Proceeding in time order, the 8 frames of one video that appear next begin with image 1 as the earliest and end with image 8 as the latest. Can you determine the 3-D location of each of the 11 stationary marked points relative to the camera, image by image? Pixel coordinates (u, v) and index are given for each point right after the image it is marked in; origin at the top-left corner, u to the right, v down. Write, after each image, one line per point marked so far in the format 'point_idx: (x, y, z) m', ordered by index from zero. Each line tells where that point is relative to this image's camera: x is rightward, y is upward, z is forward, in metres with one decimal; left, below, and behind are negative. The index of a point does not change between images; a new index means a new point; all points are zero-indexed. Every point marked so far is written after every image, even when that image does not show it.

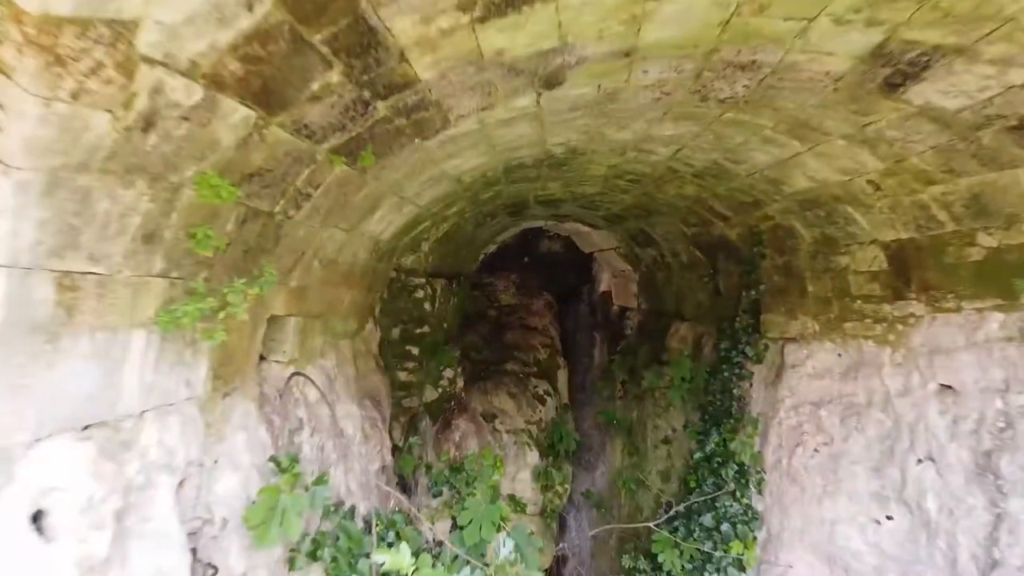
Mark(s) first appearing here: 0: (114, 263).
0: (-0.9, +0.1, +1.4) m
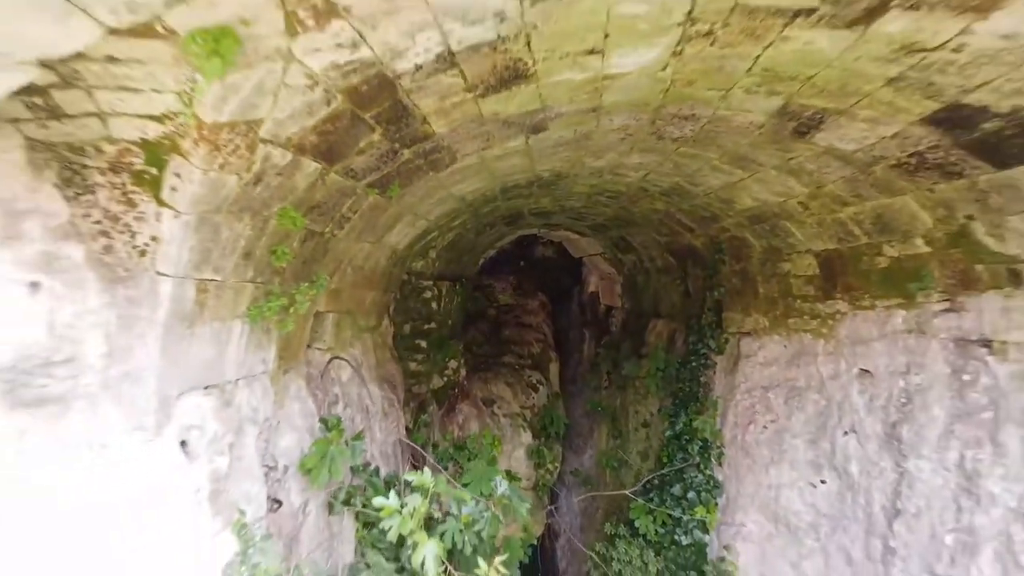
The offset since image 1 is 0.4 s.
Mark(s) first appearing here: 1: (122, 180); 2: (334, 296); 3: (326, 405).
0: (-0.9, +0.1, +2.0) m
1: (-1.0, +0.3, +1.6) m
2: (-0.8, -0.1, +3.0) m
3: (-0.9, -0.5, +2.9) m
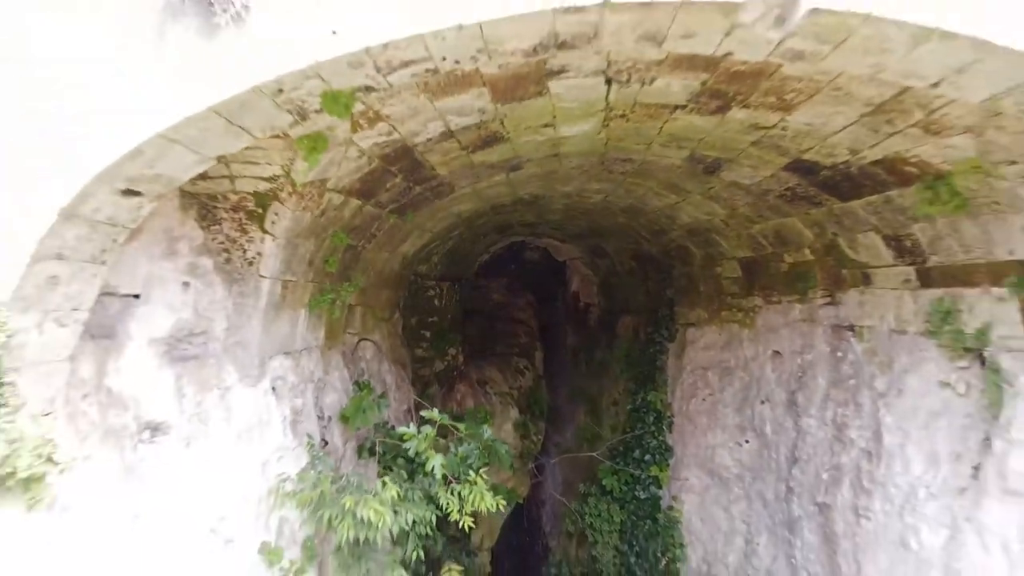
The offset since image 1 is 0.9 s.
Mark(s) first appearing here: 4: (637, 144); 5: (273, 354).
0: (-1.0, +0.1, +2.9) m
1: (-1.1, +0.3, +2.6) m
2: (-0.9, 0.0, +3.9) m
3: (-1.0, -0.5, +3.9) m
4: (+0.7, +0.7, +3.3) m
5: (-1.1, -0.3, +2.9) m
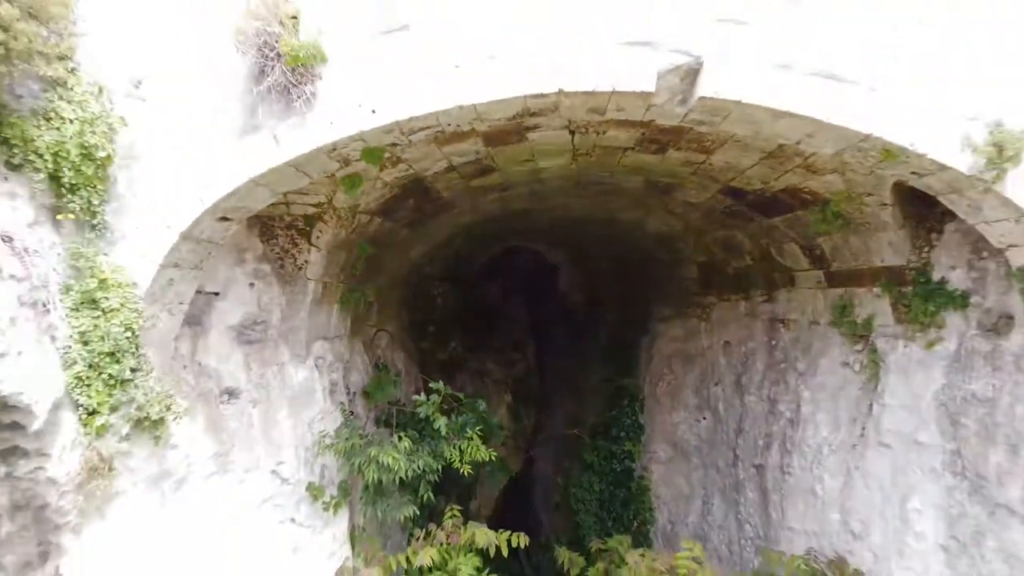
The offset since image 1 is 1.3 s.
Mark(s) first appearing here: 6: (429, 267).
0: (-1.1, +0.1, +3.7) m
1: (-1.2, +0.3, +3.4) m
2: (-1.0, 0.0, +4.7) m
3: (-1.0, -0.5, +4.7) m
4: (+0.6, +0.7, +4.1) m
5: (-1.2, -0.3, +3.7) m
6: (-0.8, +0.2, +5.9) m
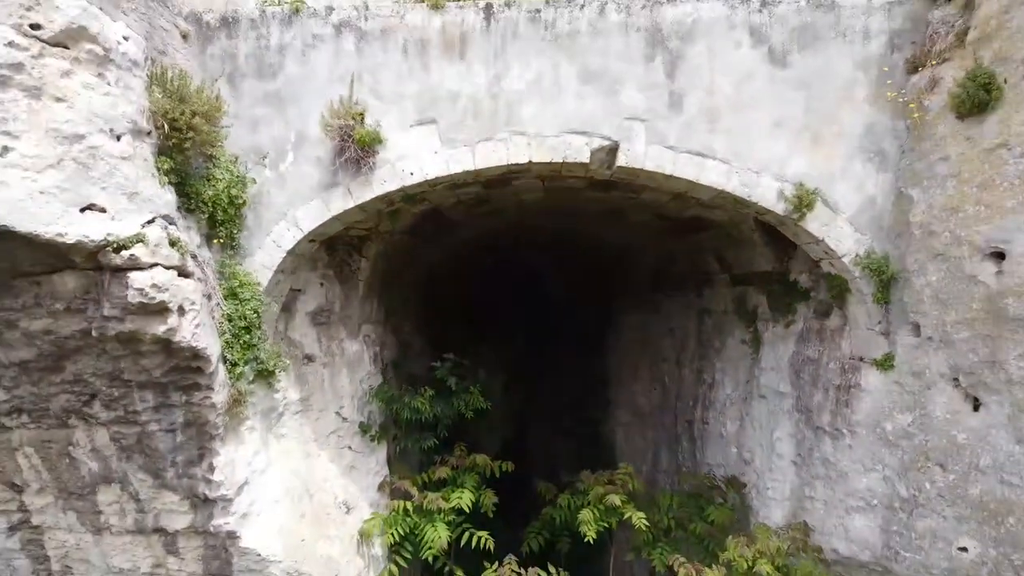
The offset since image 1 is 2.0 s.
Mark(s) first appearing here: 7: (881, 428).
0: (-1.2, +0.1, +5.2) m
1: (-1.3, +0.3, +4.9) m
2: (-1.1, 0.0, +6.2) m
3: (-1.1, -0.5, +6.2) m
4: (+0.5, +0.8, +5.6) m
5: (-1.3, -0.3, +5.2) m
6: (-0.9, +0.2, +7.4) m
7: (+2.3, -0.8, +3.8) m
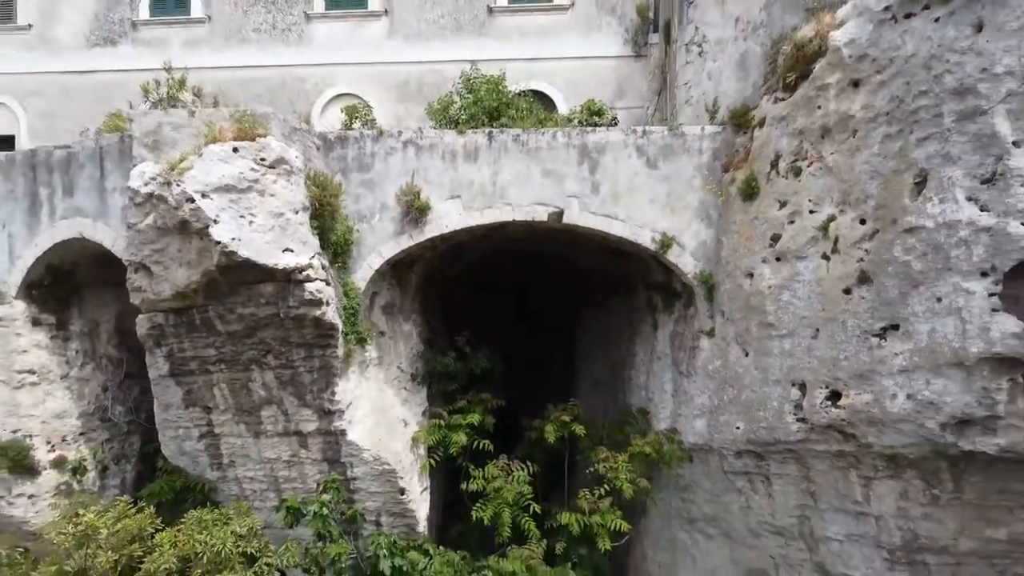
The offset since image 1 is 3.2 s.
0: (-1.3, 0.0, +8.3) m
1: (-1.4, +0.3, +8.0) m
2: (-1.2, -0.1, +9.3) m
3: (-1.2, -0.6, +9.3) m
4: (+0.4, +0.7, +8.7) m
5: (-1.3, -0.3, +8.3) m
6: (-1.0, +0.2, +10.5) m
7: (+2.2, -0.9, +6.9) m
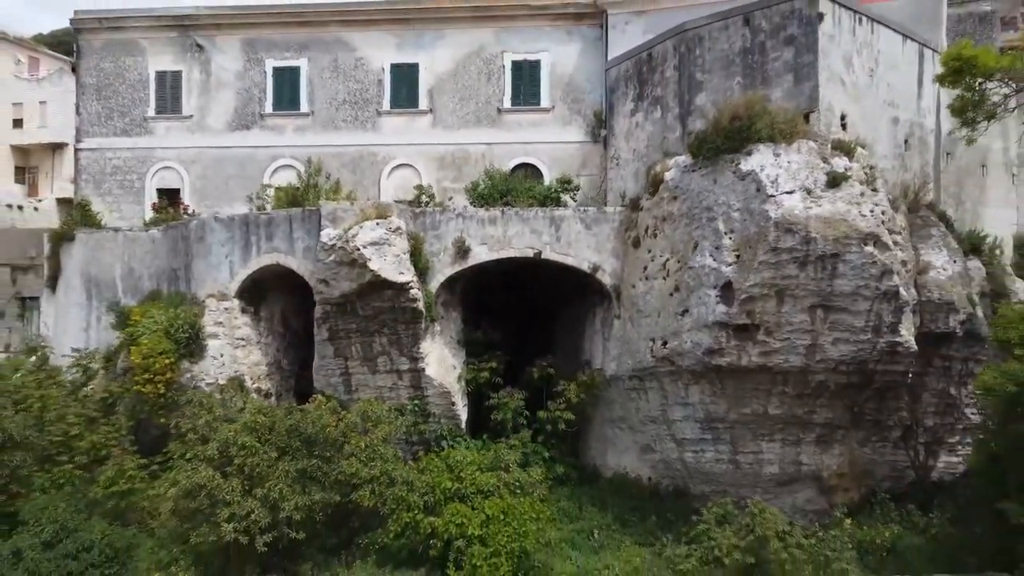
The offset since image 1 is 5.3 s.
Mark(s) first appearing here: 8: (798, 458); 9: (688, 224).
0: (-1.2, -0.1, +14.6) m
1: (-1.3, +0.2, +14.2) m
2: (-1.1, -0.2, +15.6) m
3: (-1.2, -0.7, +15.5) m
4: (+0.5, +0.6, +14.9) m
5: (-1.3, -0.4, +14.6) m
6: (-0.9, 0.0, +16.8) m
7: (+2.2, -1.0, +13.2) m
8: (+5.5, -3.3, +12.0) m
9: (+3.2, +1.2, +11.4) m
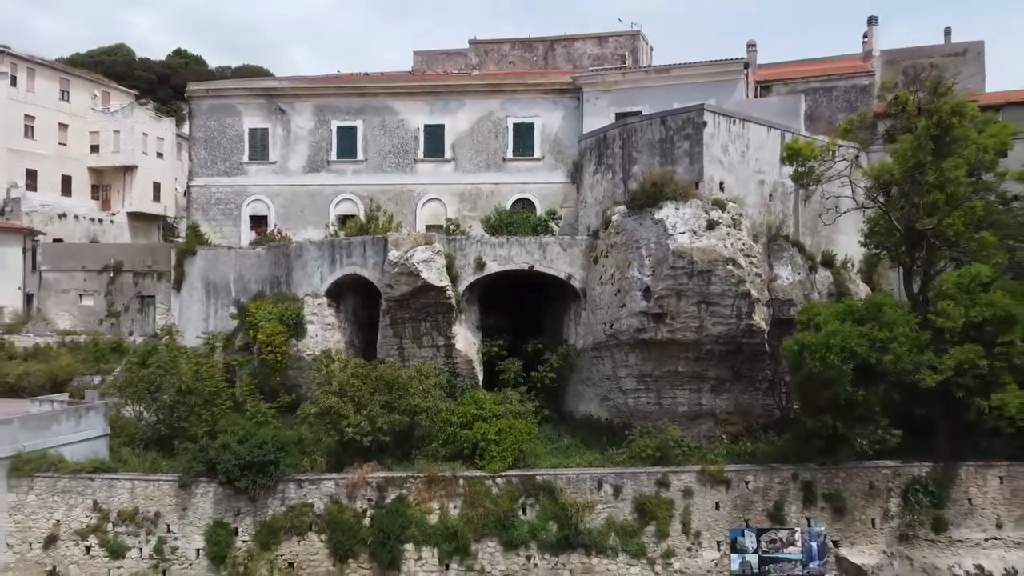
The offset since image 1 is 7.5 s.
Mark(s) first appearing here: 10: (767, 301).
0: (-1.2, -0.1, +21.2) m
1: (-1.3, +0.1, +20.9) m
2: (-1.1, -0.2, +22.2) m
3: (-1.1, -0.7, +22.2) m
4: (+0.5, +0.5, +21.6) m
5: (-1.3, -0.5, +21.2) m
6: (-0.9, 0.0, +23.4) m
7: (+2.3, -1.1, +19.8) m
8: (+5.6, -3.4, +18.7) m
9: (+3.3, +1.1, +18.0) m
10: (+7.3, -0.4, +17.9) m
